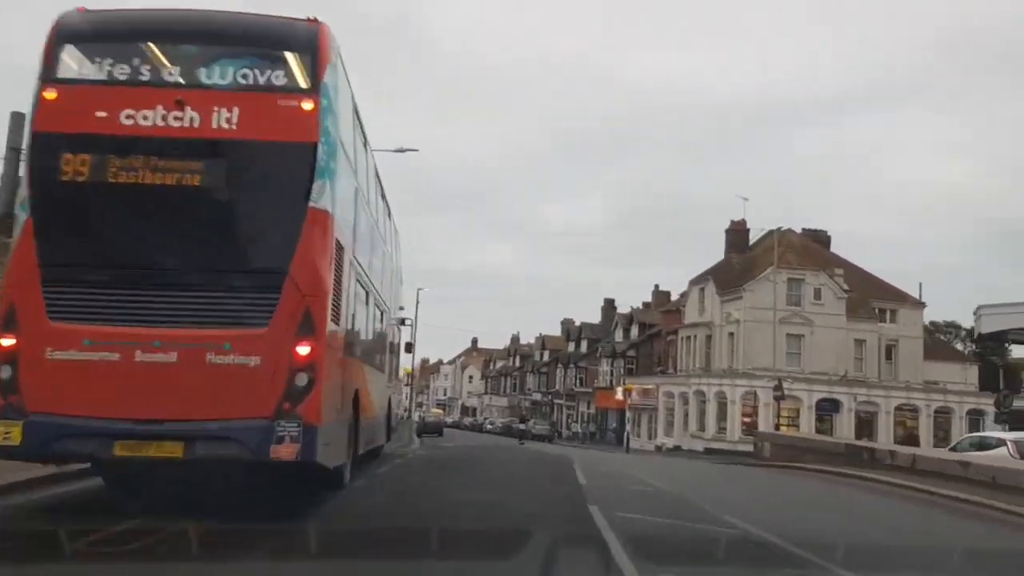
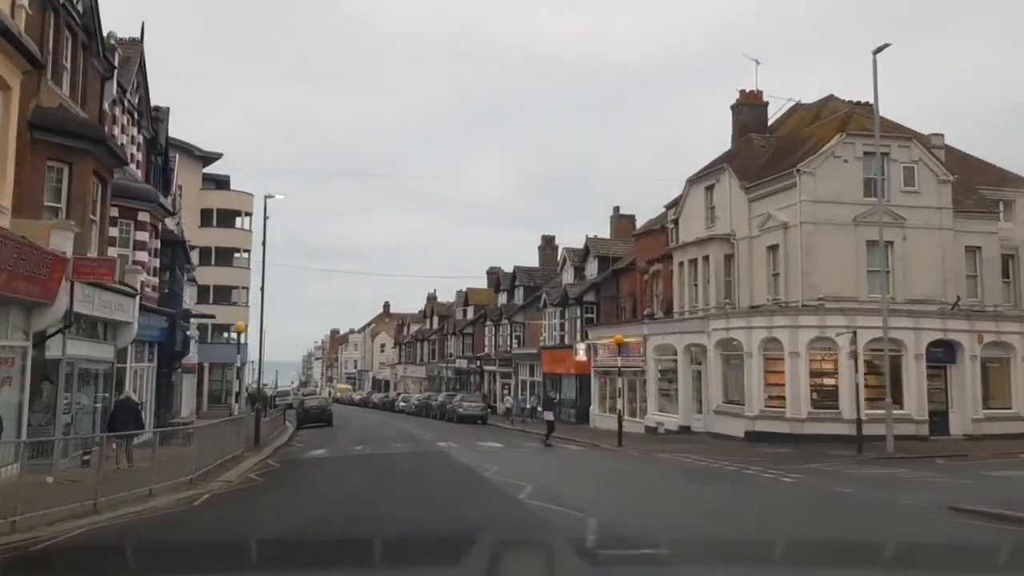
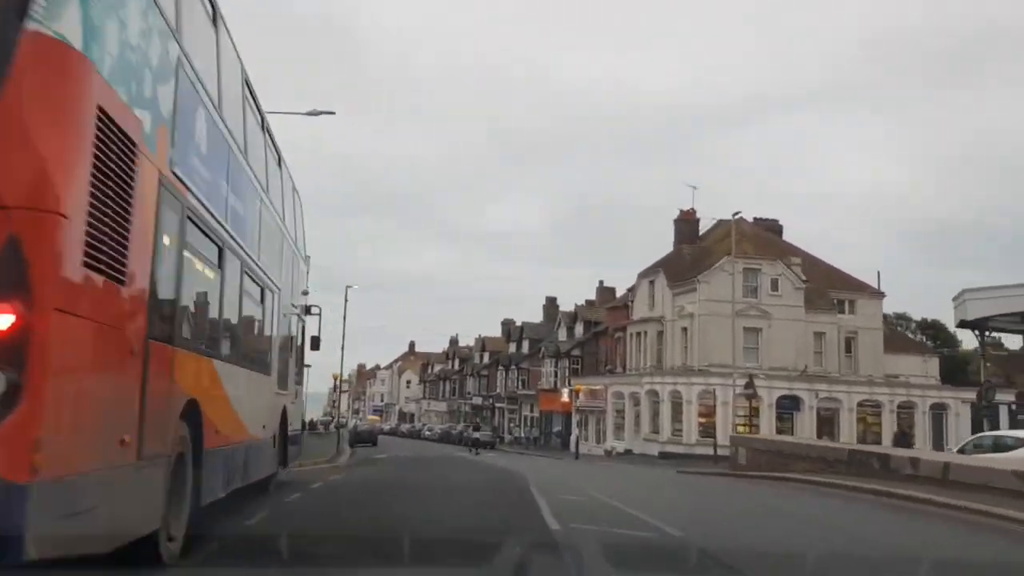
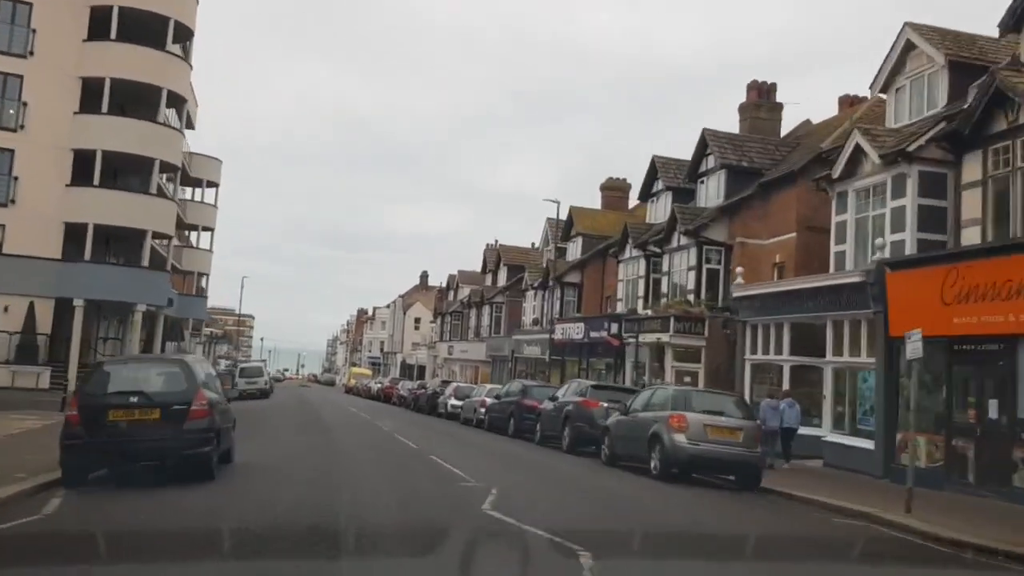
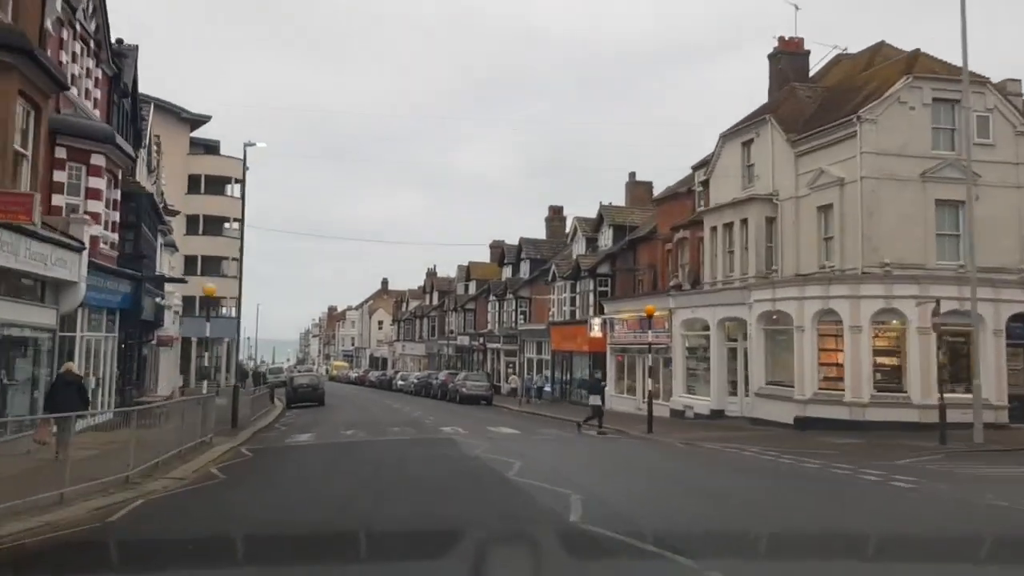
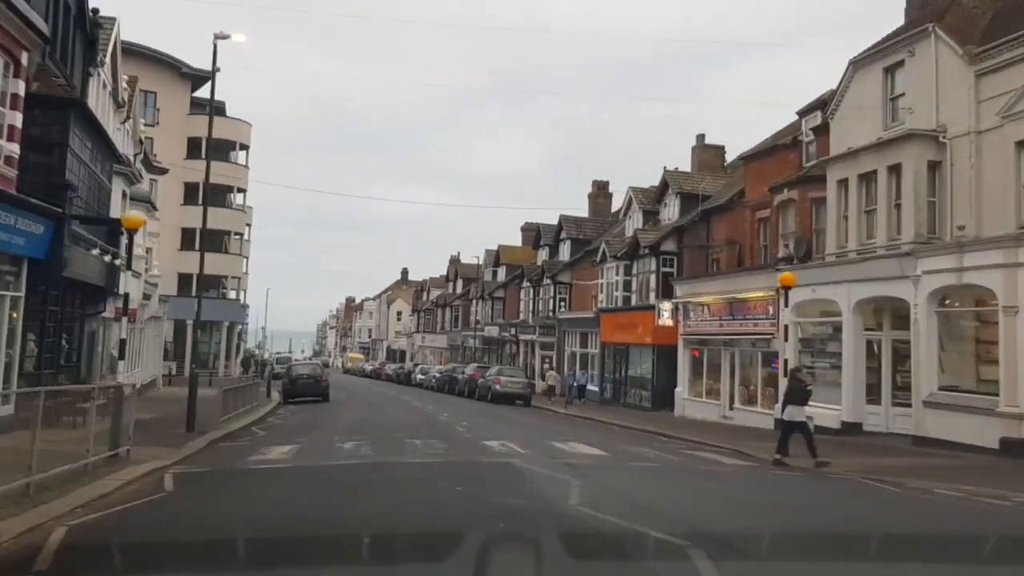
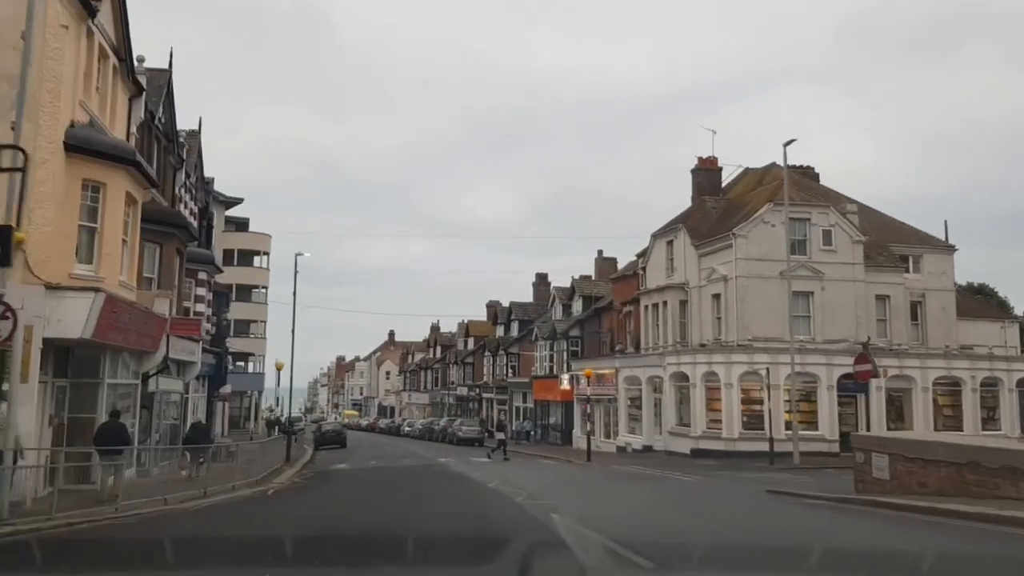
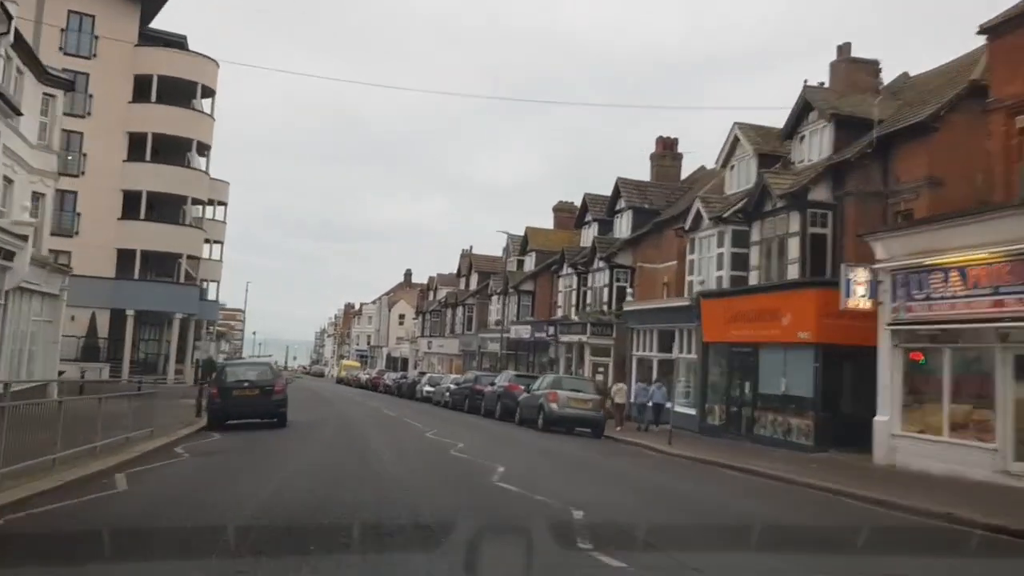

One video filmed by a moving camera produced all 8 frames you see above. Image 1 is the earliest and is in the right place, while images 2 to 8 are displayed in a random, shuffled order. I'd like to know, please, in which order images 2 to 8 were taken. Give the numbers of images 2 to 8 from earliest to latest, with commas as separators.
3, 7, 2, 5, 6, 8, 4
